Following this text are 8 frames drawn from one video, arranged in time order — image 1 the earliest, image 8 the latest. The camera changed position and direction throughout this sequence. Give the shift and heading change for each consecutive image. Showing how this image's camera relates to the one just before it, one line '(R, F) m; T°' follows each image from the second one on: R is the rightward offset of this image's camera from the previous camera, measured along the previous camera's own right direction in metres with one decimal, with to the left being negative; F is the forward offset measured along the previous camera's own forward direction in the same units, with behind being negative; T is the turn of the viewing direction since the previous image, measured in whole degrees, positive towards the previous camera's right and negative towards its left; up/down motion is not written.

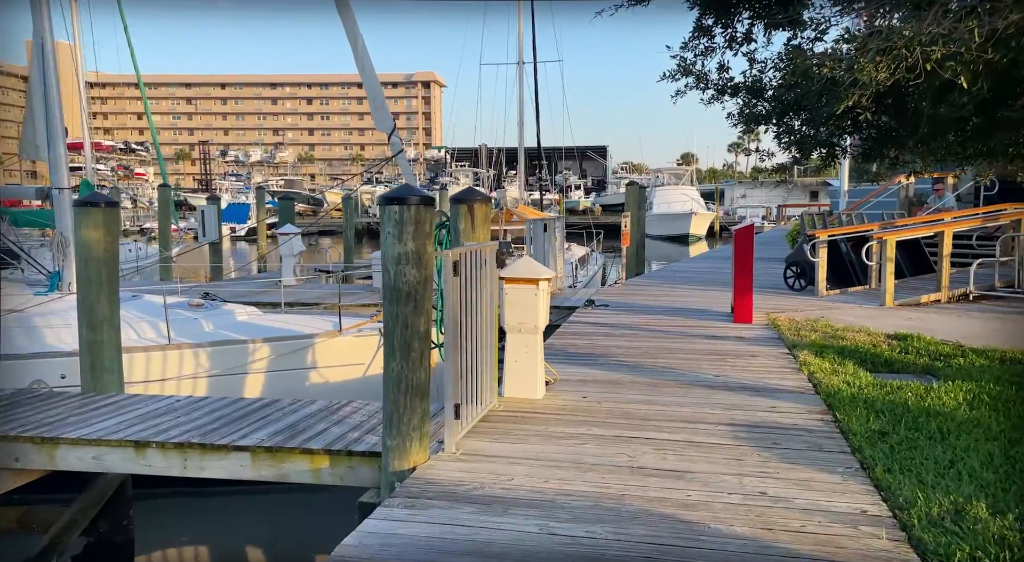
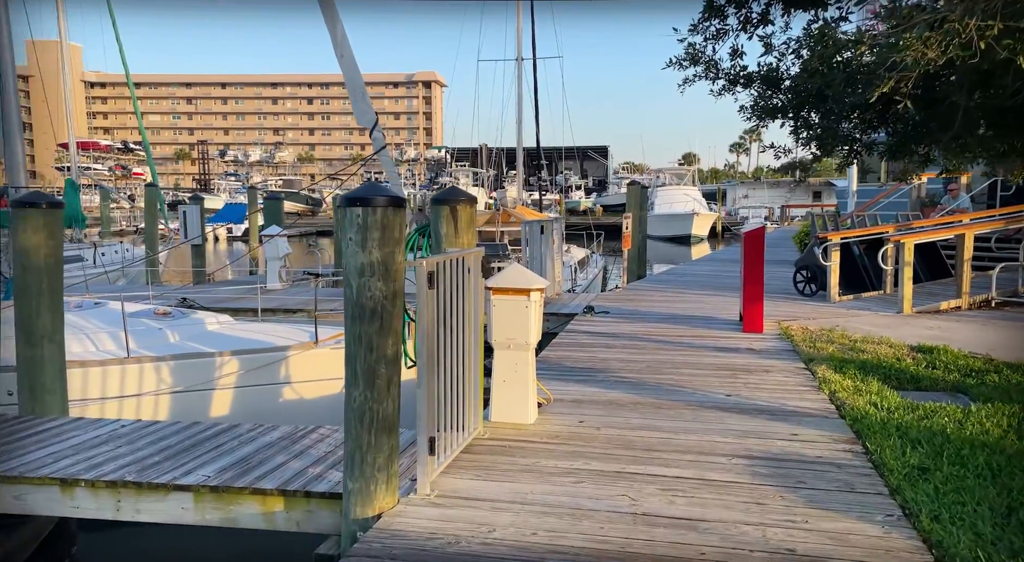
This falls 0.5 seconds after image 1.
(+0.1, +0.7) m; 0°
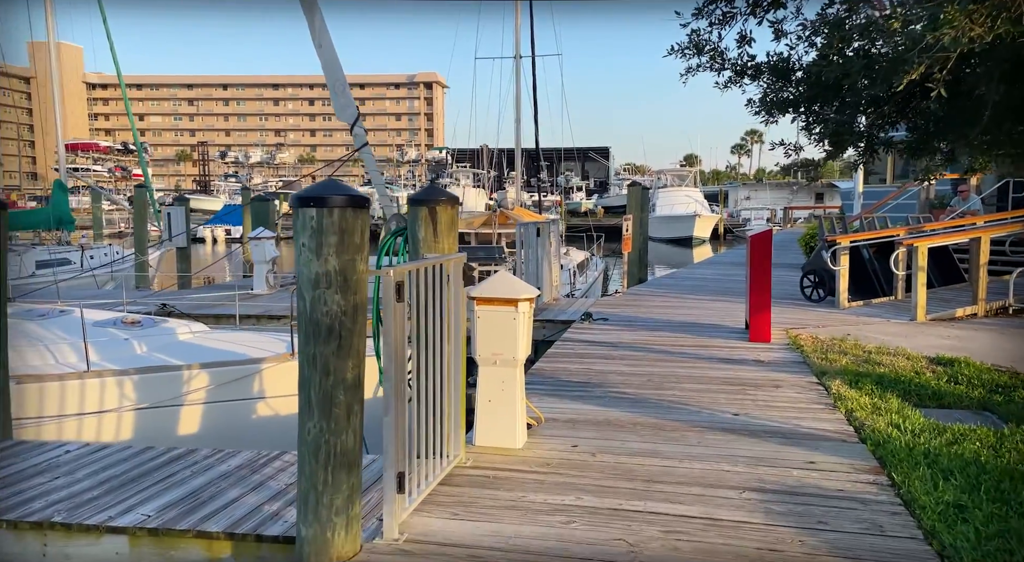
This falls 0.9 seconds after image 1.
(+0.1, +0.5) m; 0°
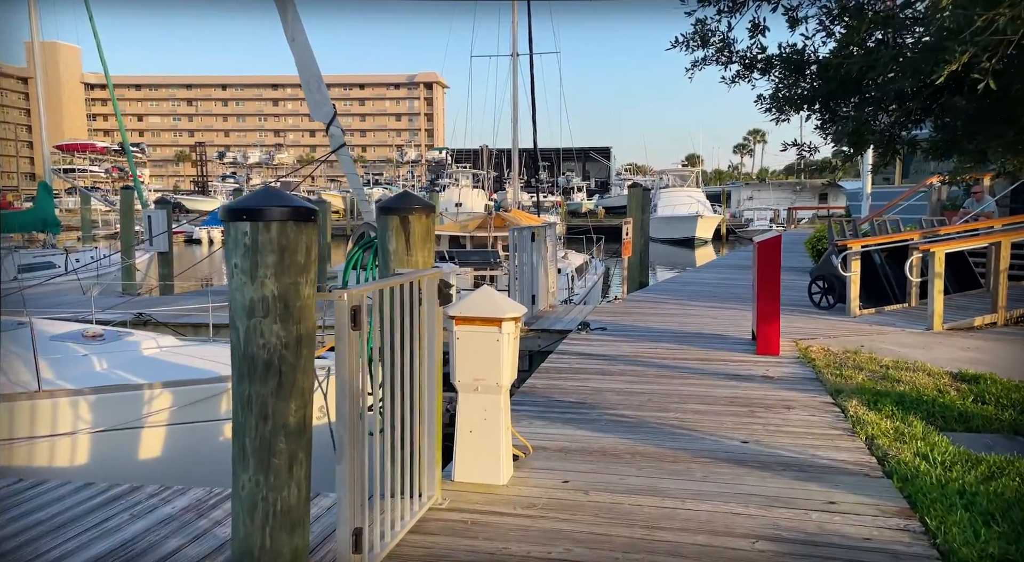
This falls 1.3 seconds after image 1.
(+0.1, +0.5) m; 0°
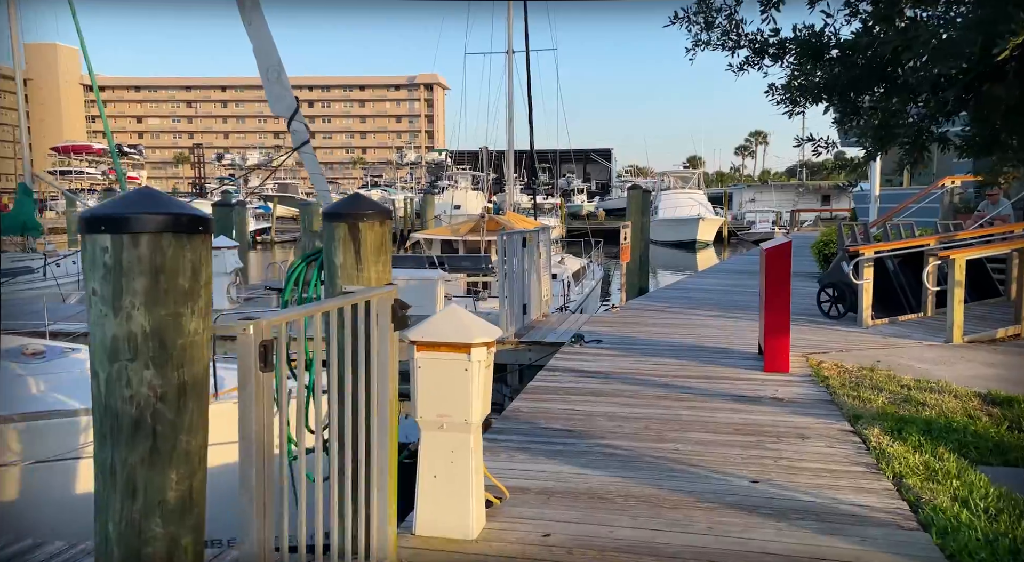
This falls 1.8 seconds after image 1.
(+0.1, +0.7) m; 0°
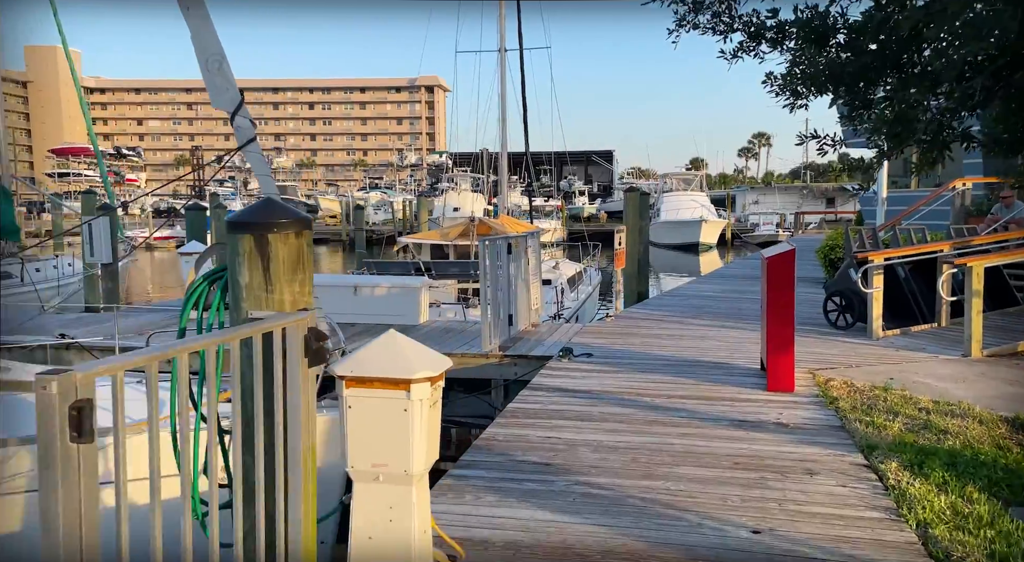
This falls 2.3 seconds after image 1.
(+0.2, +0.6) m; 0°
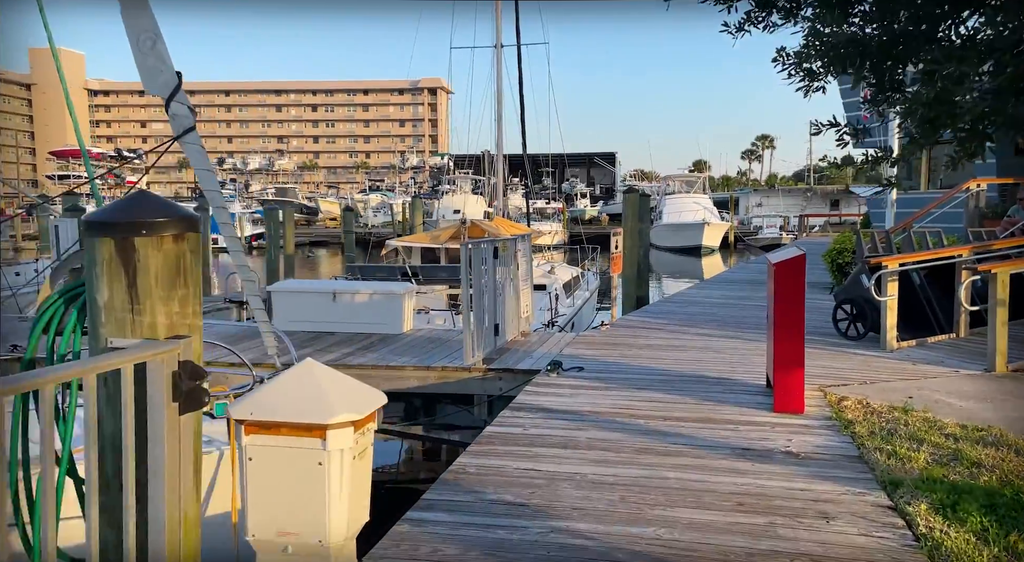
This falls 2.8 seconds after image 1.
(+0.2, +0.7) m; 0°
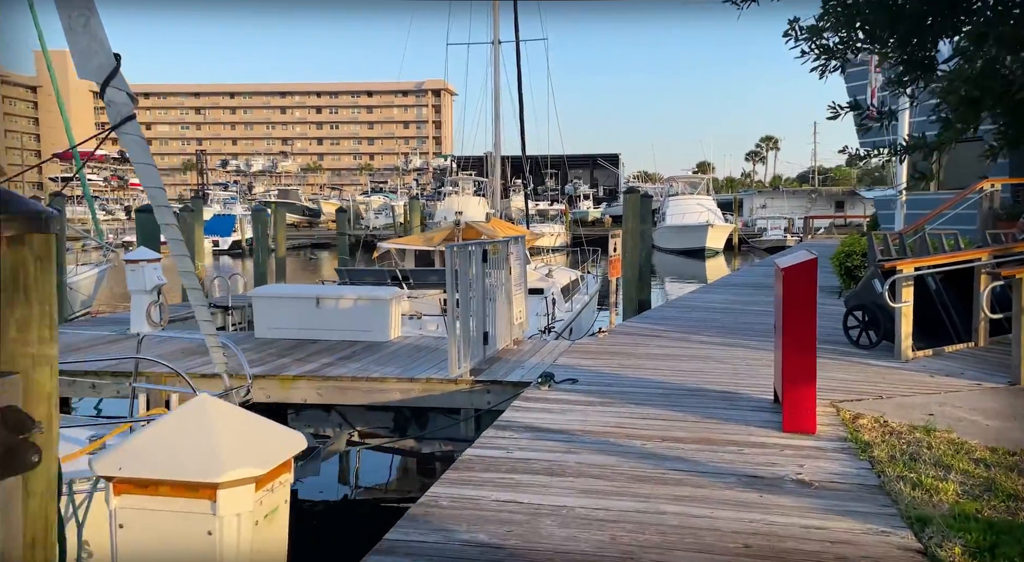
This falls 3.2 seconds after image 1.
(+0.1, +0.5) m; 0°
